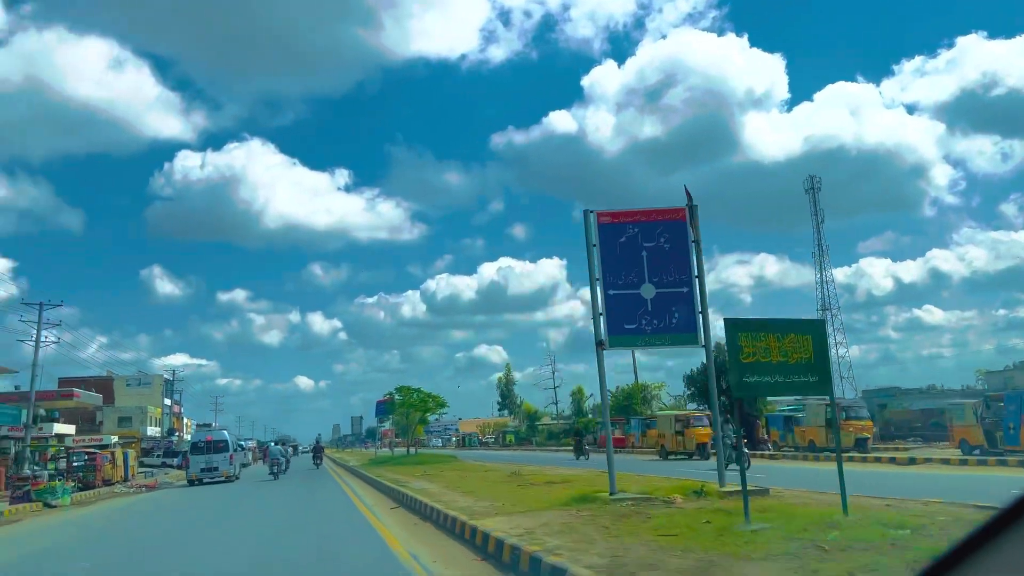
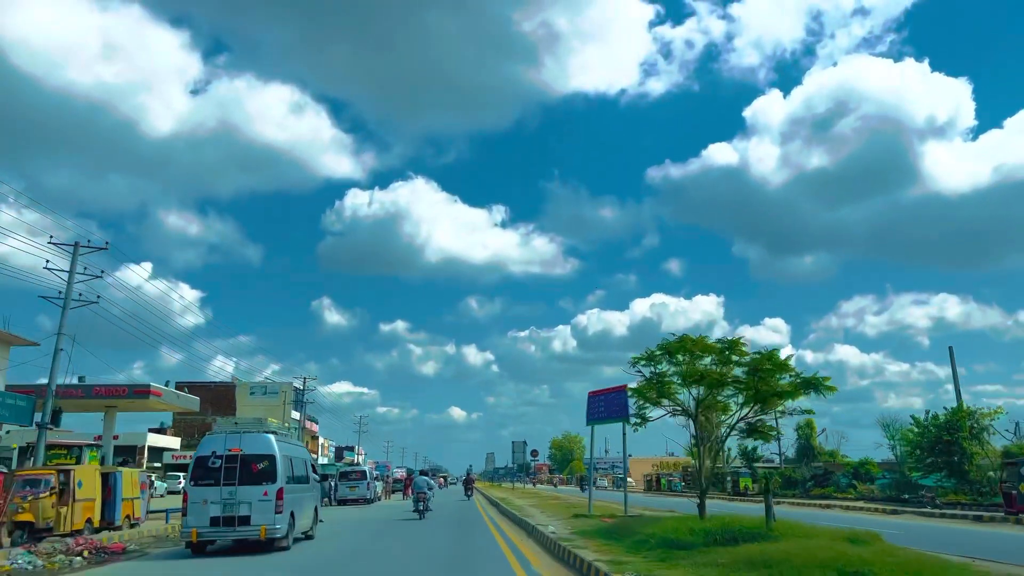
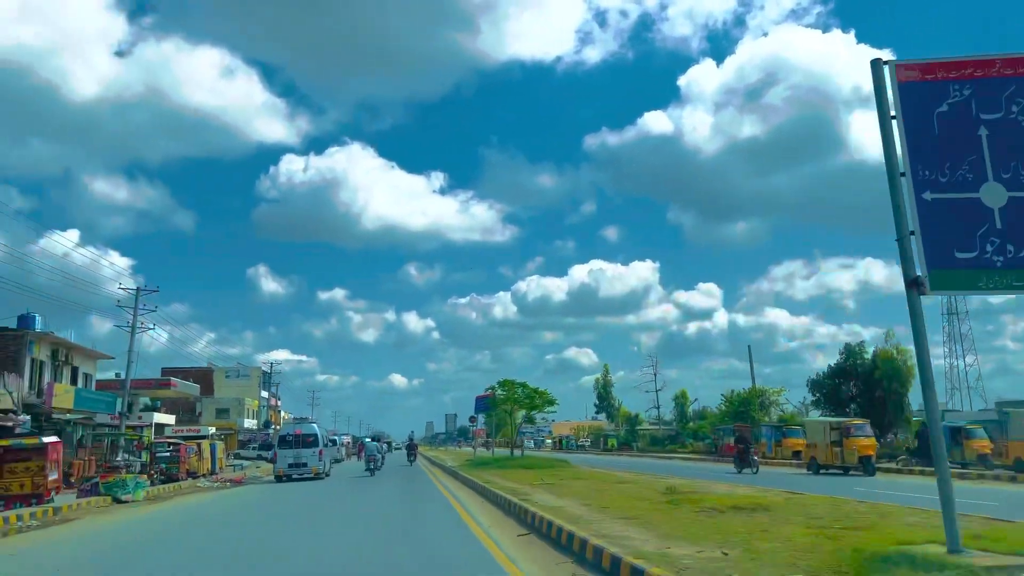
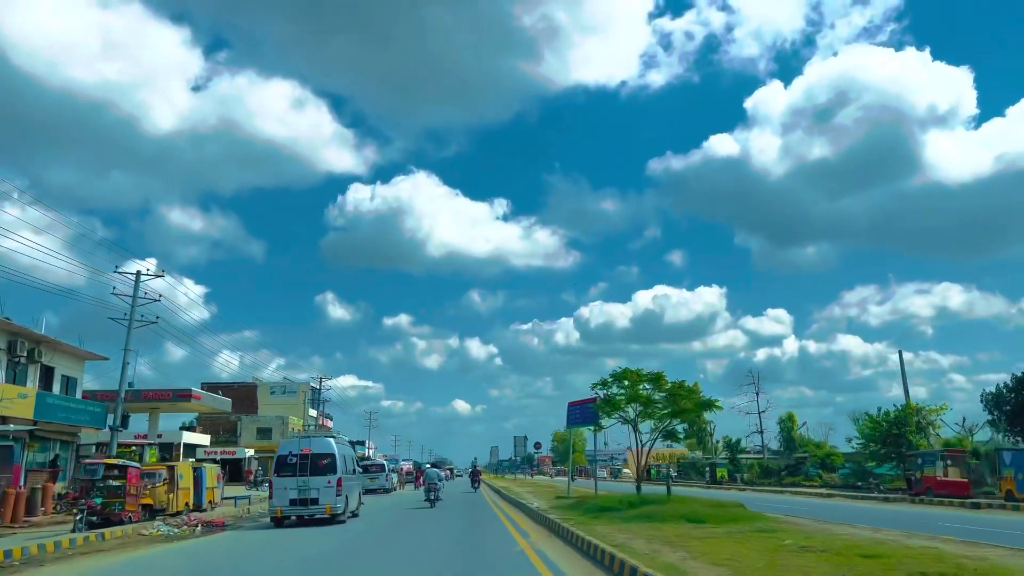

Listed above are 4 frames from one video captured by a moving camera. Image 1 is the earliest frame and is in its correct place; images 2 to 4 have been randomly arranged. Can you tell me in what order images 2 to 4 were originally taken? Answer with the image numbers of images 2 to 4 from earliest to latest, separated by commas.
3, 4, 2
